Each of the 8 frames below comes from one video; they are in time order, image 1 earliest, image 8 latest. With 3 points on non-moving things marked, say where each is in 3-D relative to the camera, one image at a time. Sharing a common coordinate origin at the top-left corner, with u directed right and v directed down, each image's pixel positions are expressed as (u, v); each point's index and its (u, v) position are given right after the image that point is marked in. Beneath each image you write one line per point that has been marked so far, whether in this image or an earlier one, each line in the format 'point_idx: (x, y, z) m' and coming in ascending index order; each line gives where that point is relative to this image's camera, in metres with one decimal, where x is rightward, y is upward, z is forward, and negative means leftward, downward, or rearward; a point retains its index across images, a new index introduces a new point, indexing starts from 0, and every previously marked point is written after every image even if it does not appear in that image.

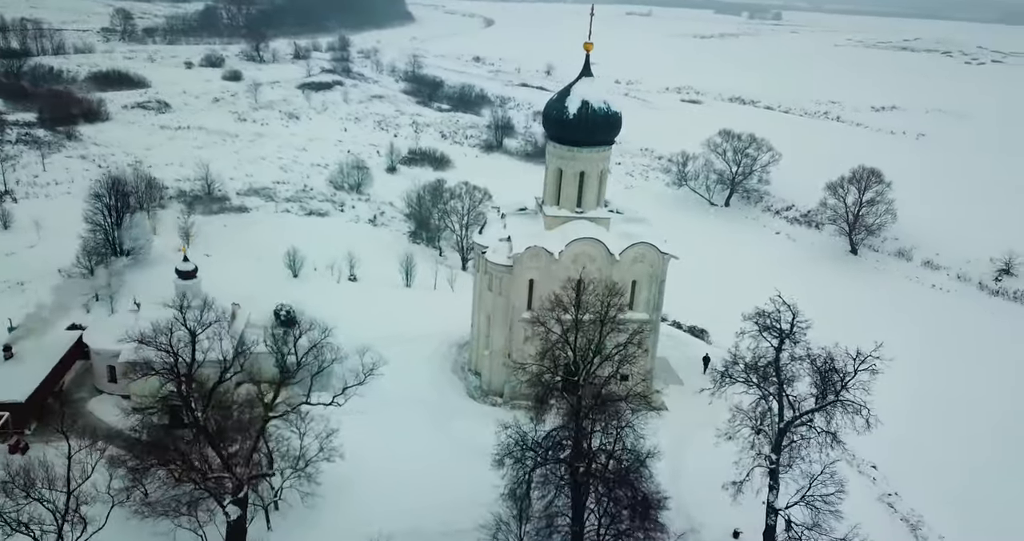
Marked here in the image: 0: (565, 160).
0: (+1.4, +2.8, +19.8) m
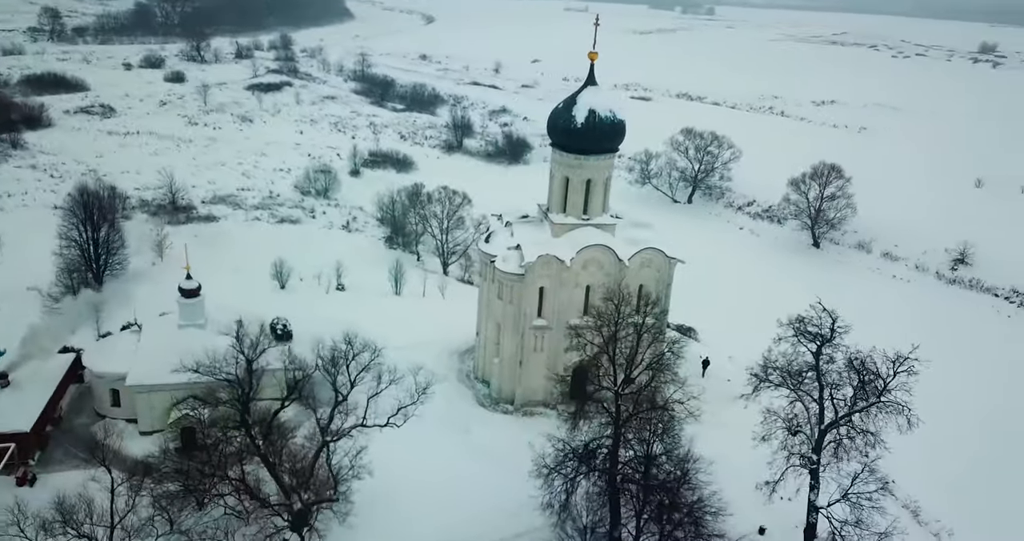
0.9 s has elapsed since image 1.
0: (+1.6, +2.6, +20.0) m
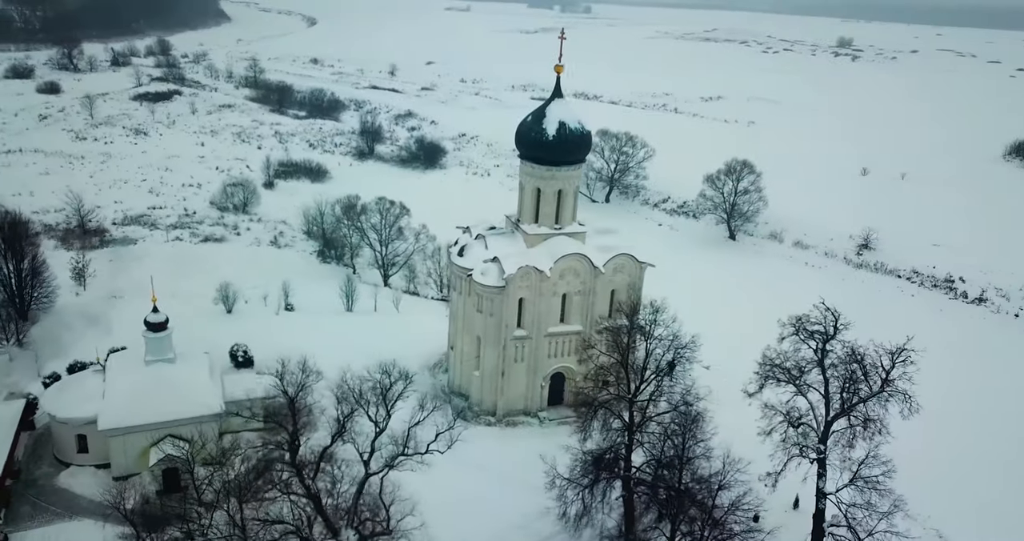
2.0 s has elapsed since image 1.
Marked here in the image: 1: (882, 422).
0: (+0.8, +2.4, +20.3) m
1: (+6.3, -2.6, +13.2) m
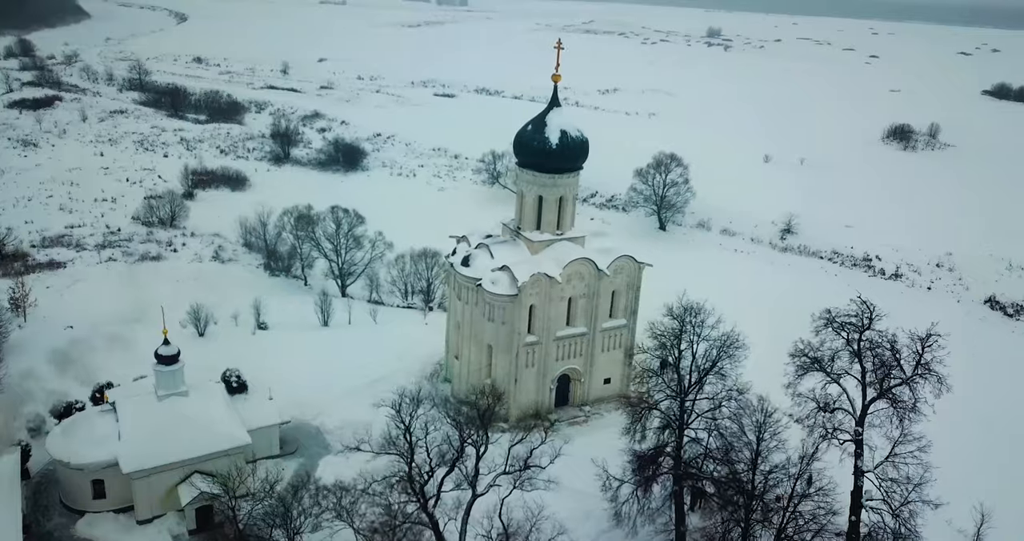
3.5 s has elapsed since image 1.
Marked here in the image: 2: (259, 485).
0: (+0.9, +2.2, +20.7) m
1: (+7.6, -2.5, +14.5) m
2: (-5.5, -4.7, +17.2) m
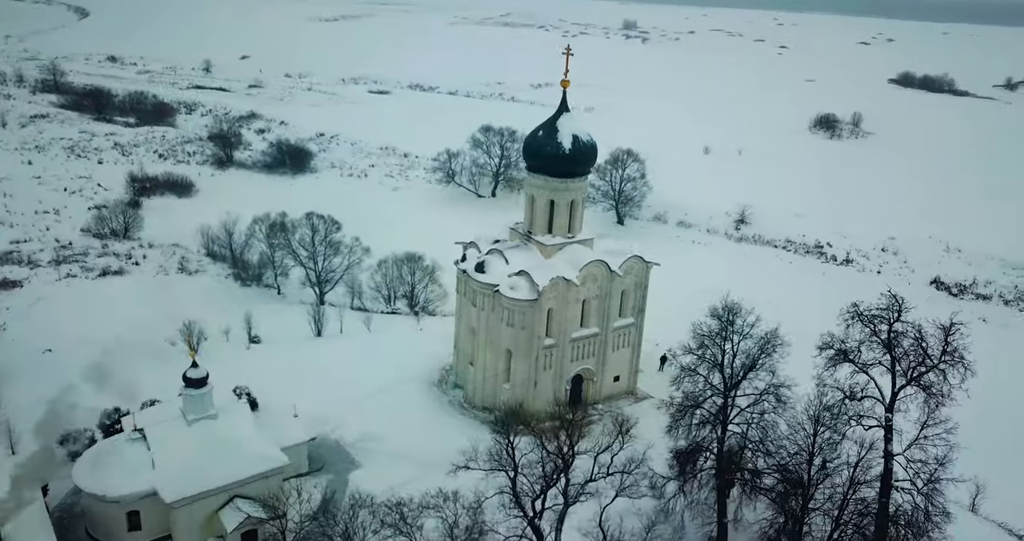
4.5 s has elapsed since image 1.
0: (+1.2, +2.1, +21.0) m
1: (+8.7, -2.4, +15.5) m
2: (-4.5, -5.1, +16.9) m
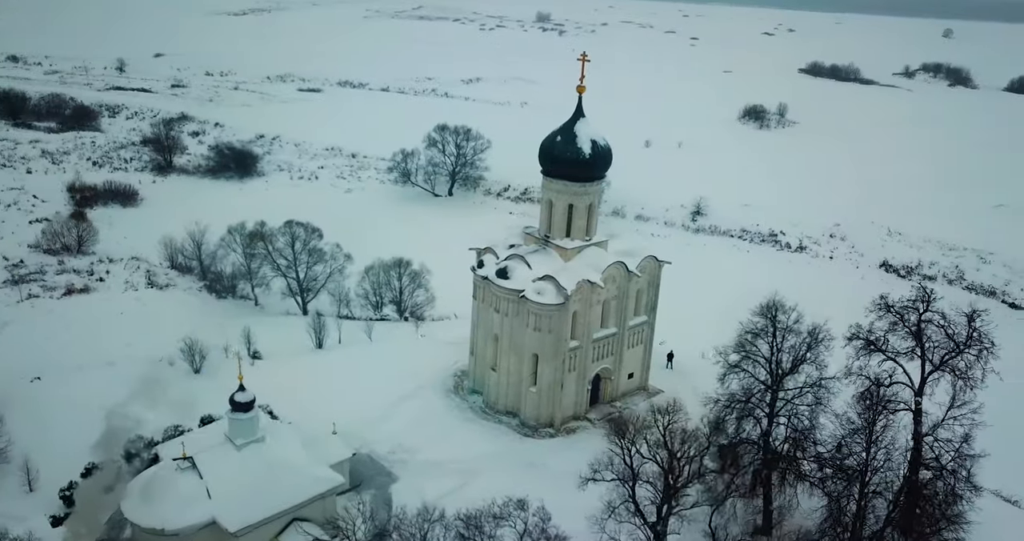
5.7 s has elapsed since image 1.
0: (+1.7, +2.0, +21.3) m
1: (+9.9, -2.2, +16.7) m
2: (-3.3, -5.4, +16.7) m
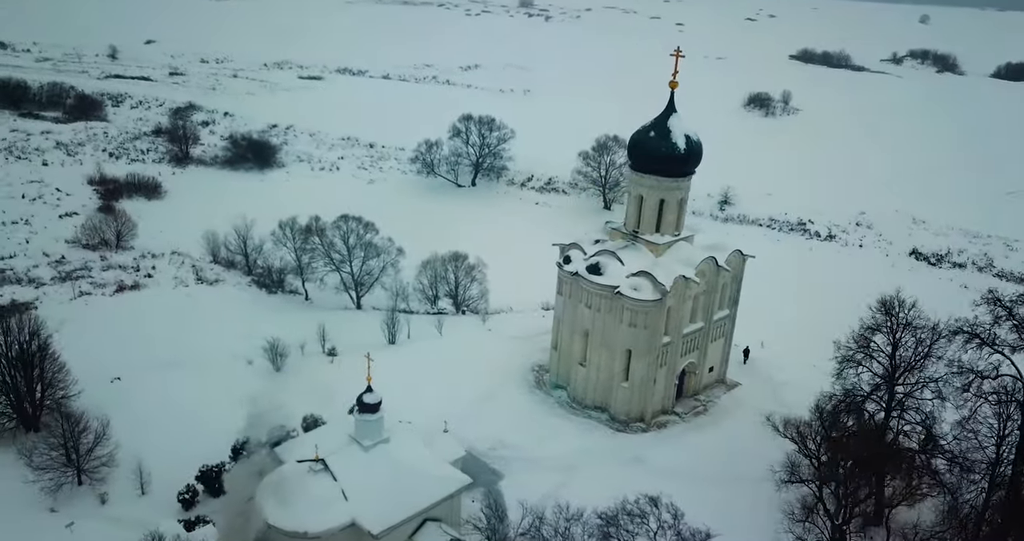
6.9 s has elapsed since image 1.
0: (+4.2, +2.1, +21.4) m
1: (+12.5, -2.1, +17.1) m
2: (-0.6, -5.4, +16.8) m
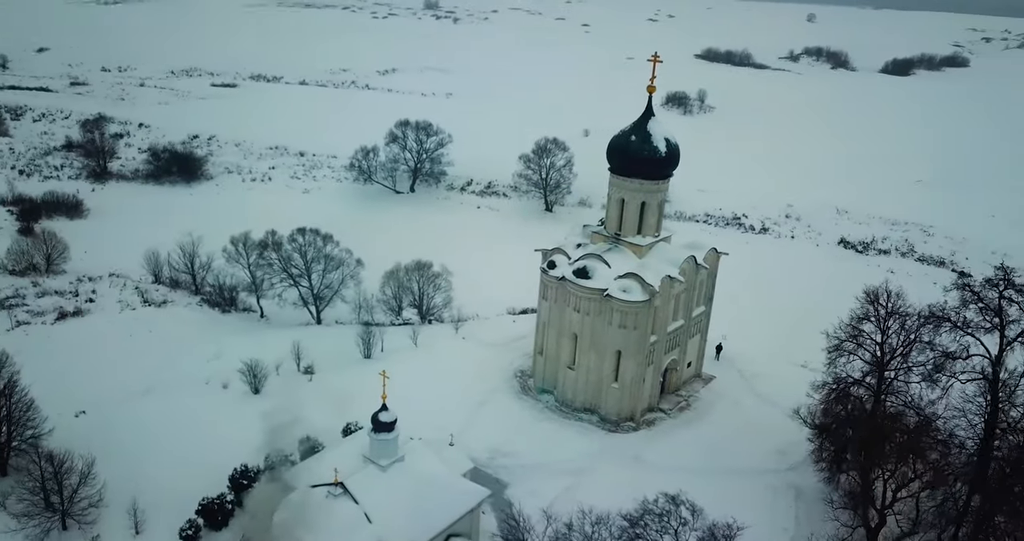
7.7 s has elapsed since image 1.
0: (+3.8, +2.1, +21.8) m
1: (+12.7, -1.7, +18.5) m
2: (-0.1, -5.6, +16.7) m
